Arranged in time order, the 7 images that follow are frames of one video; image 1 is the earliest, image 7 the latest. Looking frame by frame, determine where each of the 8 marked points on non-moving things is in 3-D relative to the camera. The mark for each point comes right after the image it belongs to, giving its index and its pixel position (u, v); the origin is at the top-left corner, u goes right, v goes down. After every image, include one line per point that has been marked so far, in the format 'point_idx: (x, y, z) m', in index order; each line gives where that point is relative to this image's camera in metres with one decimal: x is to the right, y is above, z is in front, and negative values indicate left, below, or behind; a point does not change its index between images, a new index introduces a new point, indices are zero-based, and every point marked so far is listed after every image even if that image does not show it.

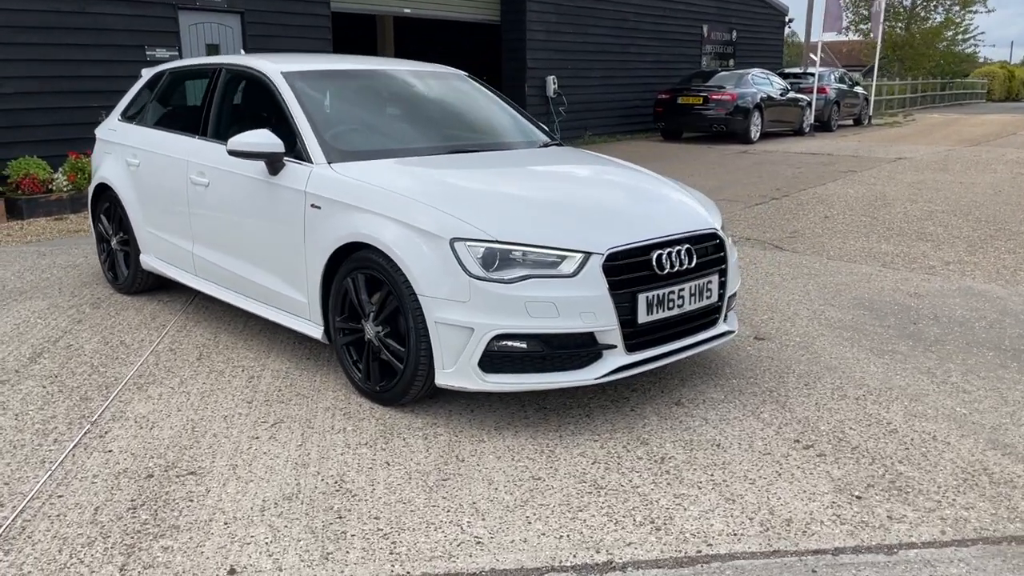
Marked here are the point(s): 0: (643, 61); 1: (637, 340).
0: (+2.8, +4.8, +19.0) m
1: (+0.5, -0.2, +3.5) m
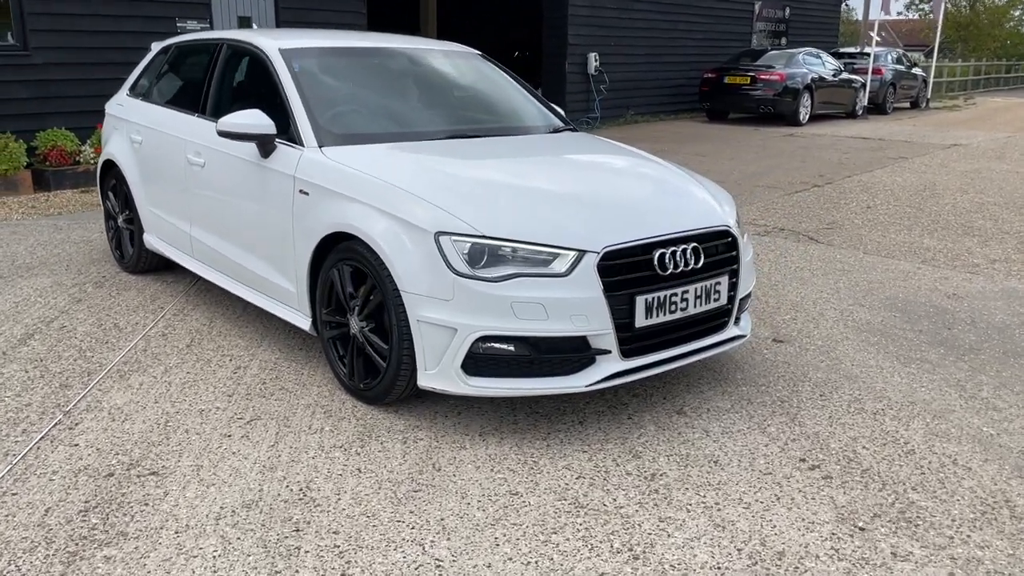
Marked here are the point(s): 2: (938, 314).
0: (+3.6, +5.1, +18.5) m
1: (+0.4, -0.2, +3.3) m
2: (+2.3, -0.1, +5.0) m
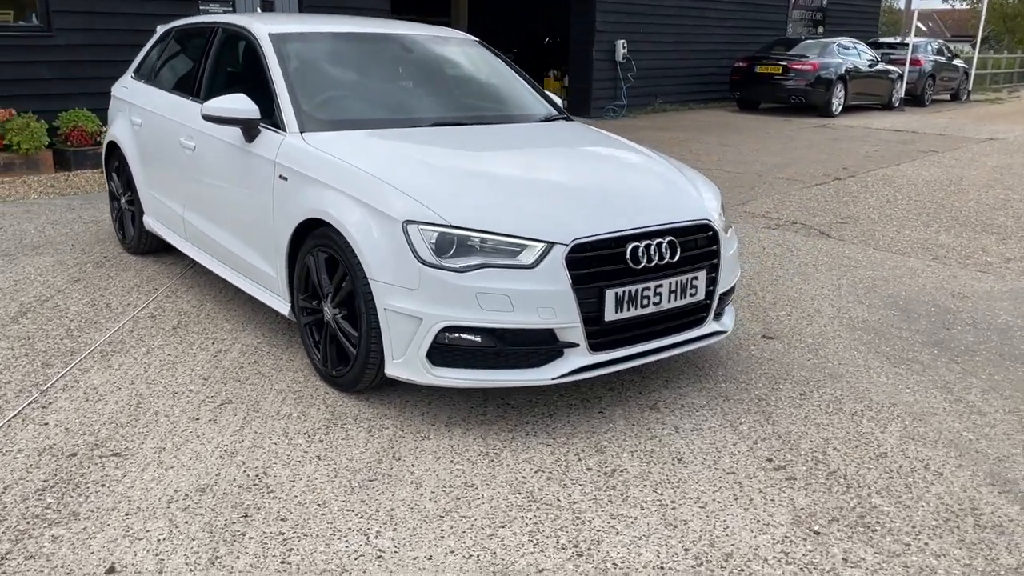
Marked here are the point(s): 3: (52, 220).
0: (+4.2, +5.3, +18.3) m
1: (+0.3, -0.2, +3.3) m
2: (+2.3, -0.1, +4.9) m
3: (-3.3, +0.5, +6.5) m
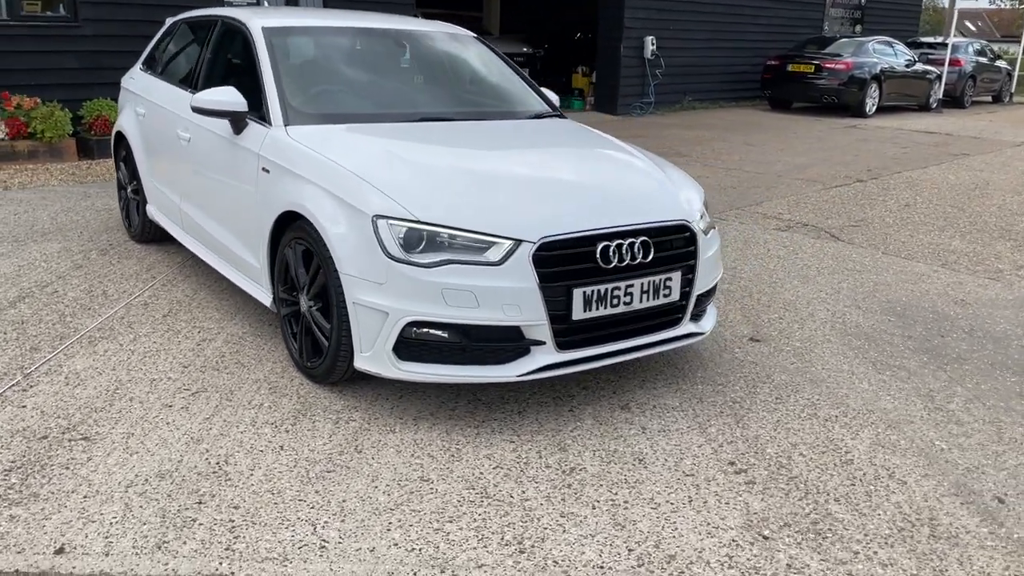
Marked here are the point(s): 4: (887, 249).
0: (+4.9, +5.3, +18.1) m
1: (+0.2, -0.2, +3.3) m
2: (+2.2, -0.2, +4.8) m
3: (-3.3, +0.6, +6.7) m
4: (+2.7, +0.3, +6.5) m
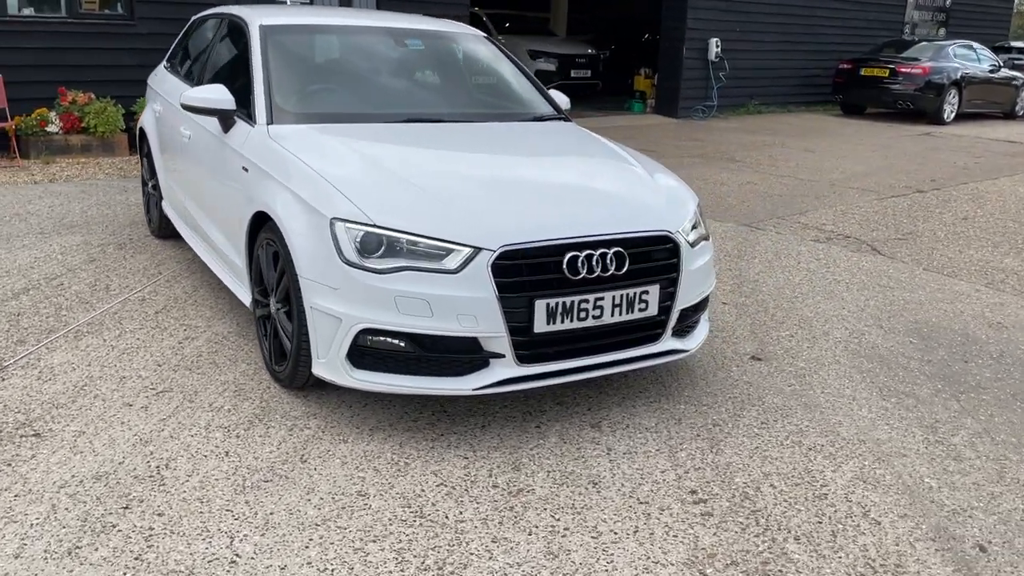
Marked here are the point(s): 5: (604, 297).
0: (+6.1, +5.1, +17.5) m
1: (+0.1, -0.2, +3.1) m
2: (+2.2, -0.3, +4.5) m
3: (-3.1, +0.7, +6.8) m
4: (+2.8, +0.2, +6.1) m
5: (+0.3, 0.0, +3.2) m
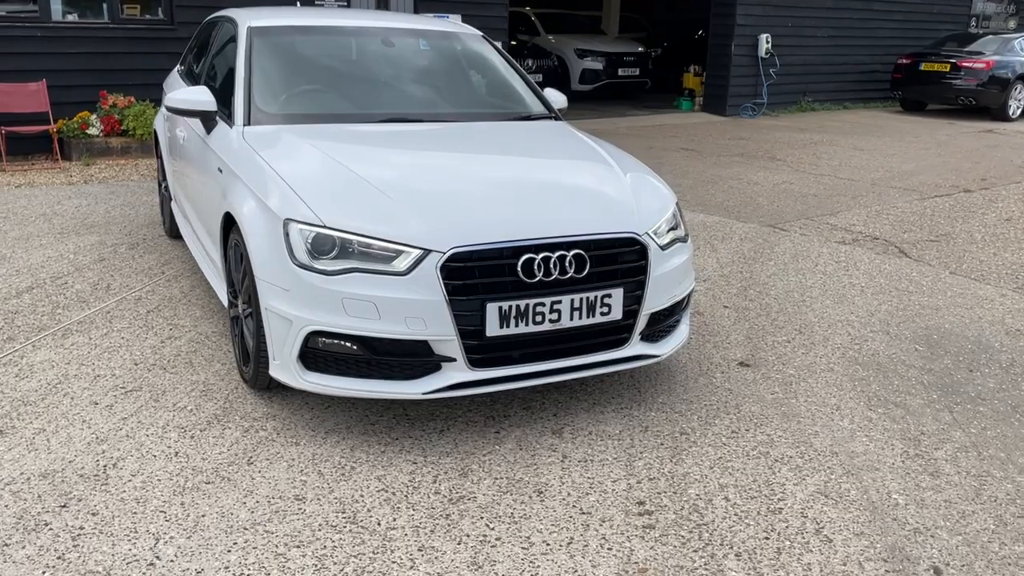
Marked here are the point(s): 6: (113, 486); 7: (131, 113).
0: (+7.0, +5.0, +16.9) m
1: (-0.1, -0.2, +3.1) m
2: (+2.2, -0.3, +4.2) m
3: (-3.0, +0.7, +7.0) m
4: (+2.9, +0.1, +5.8) m
5: (+0.2, 0.0, +3.1) m
6: (-1.2, -0.6, +2.8) m
7: (-3.8, +1.8, +9.1) m
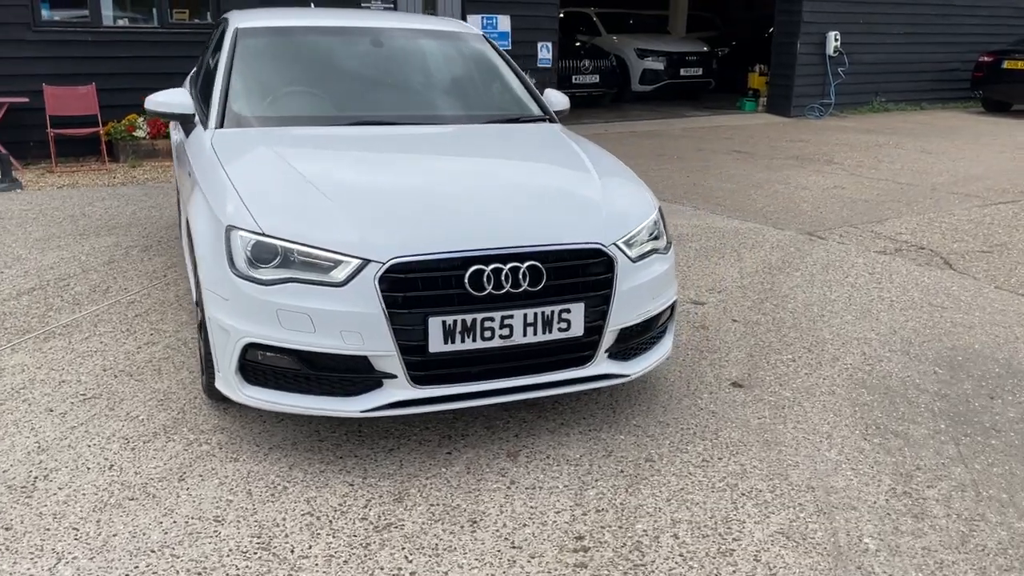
0: (+8.1, +4.8, +16.1) m
1: (-0.3, -0.3, +2.9) m
2: (+2.1, -0.4, +3.9) m
3: (-2.8, +0.7, +7.1) m
4: (+2.9, 0.0, +5.4) m
5: (0.0, -0.1, +2.9) m
6: (-1.4, -0.6, +2.7) m
7: (-3.4, +1.8, +9.3) m
